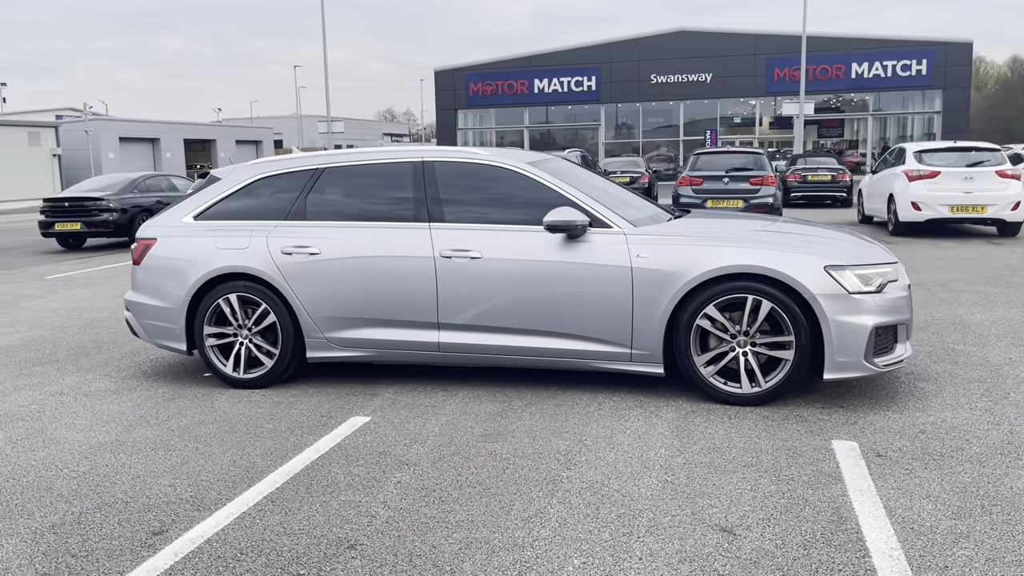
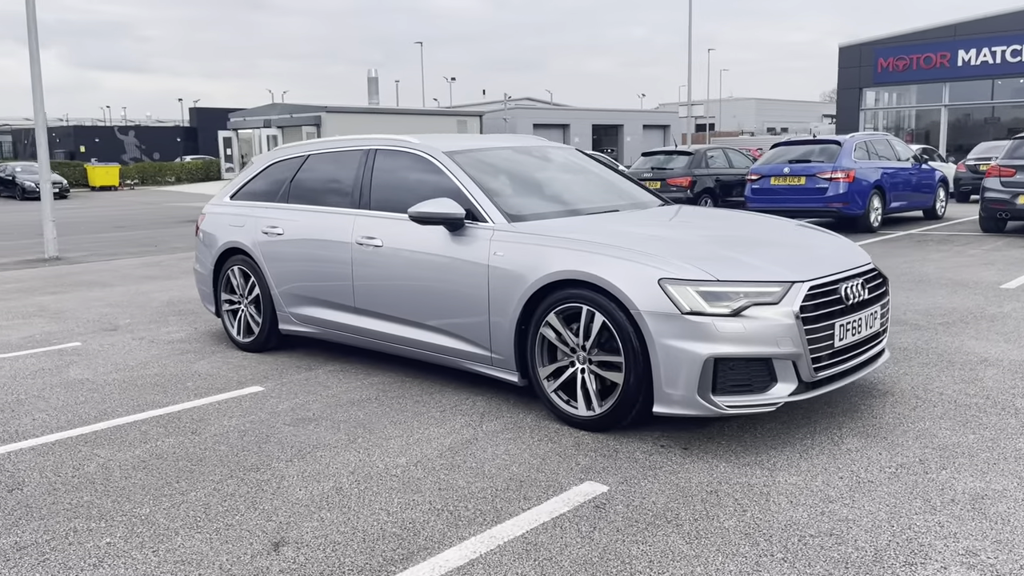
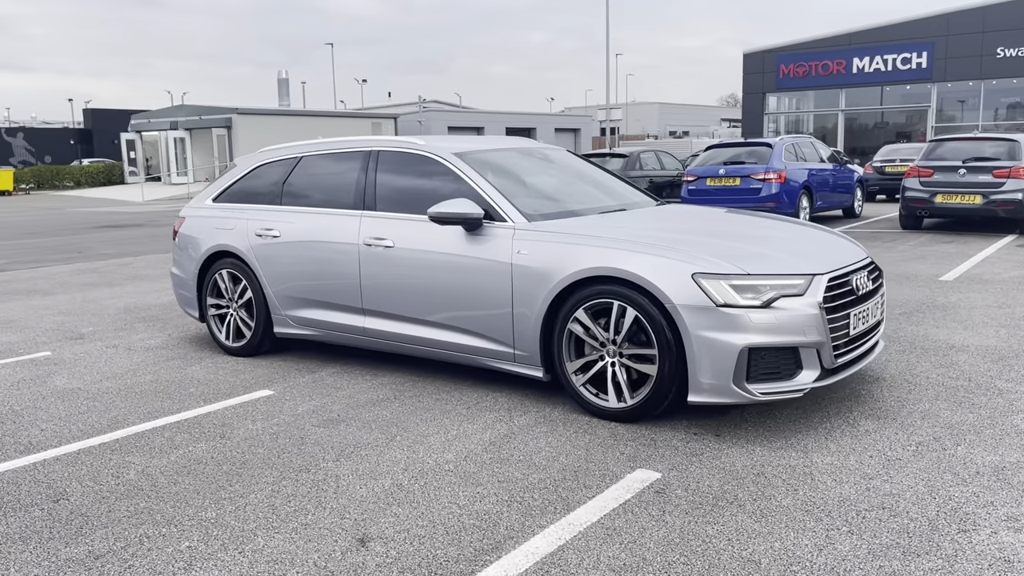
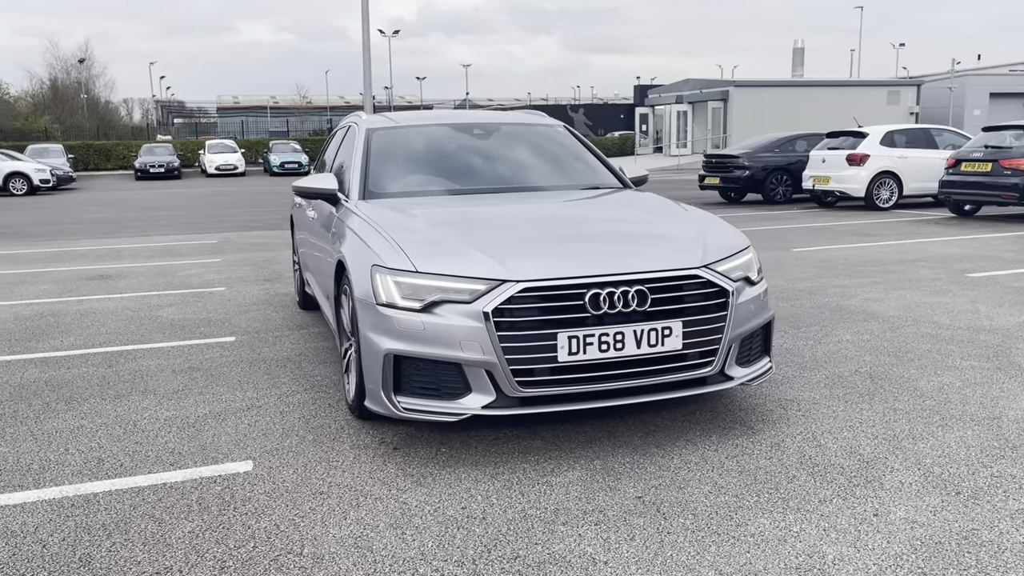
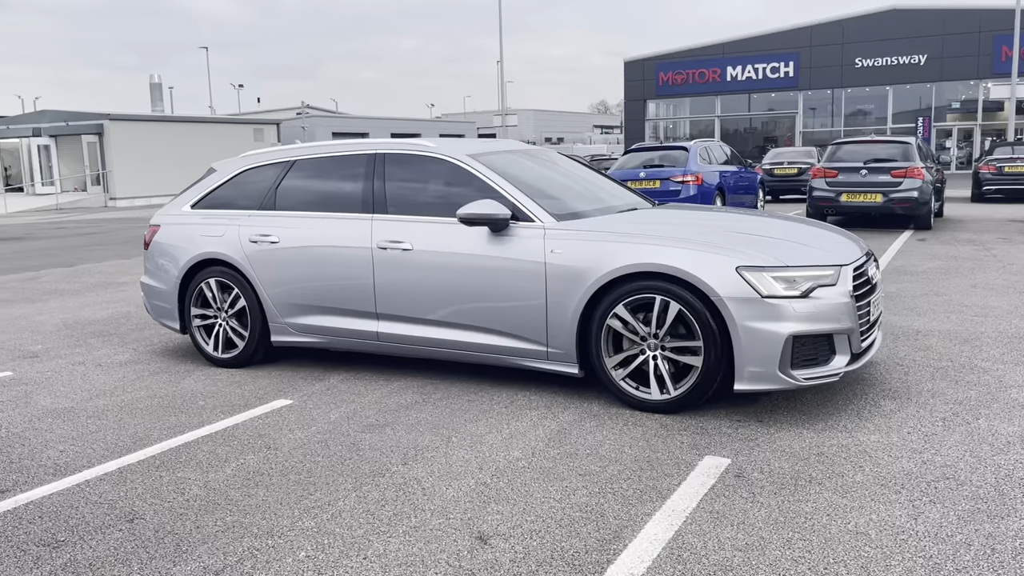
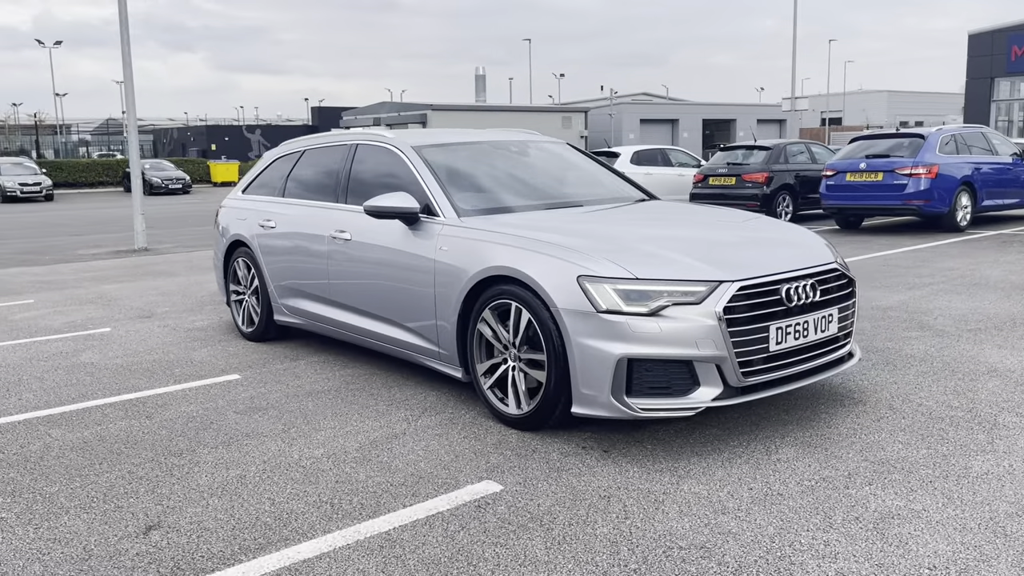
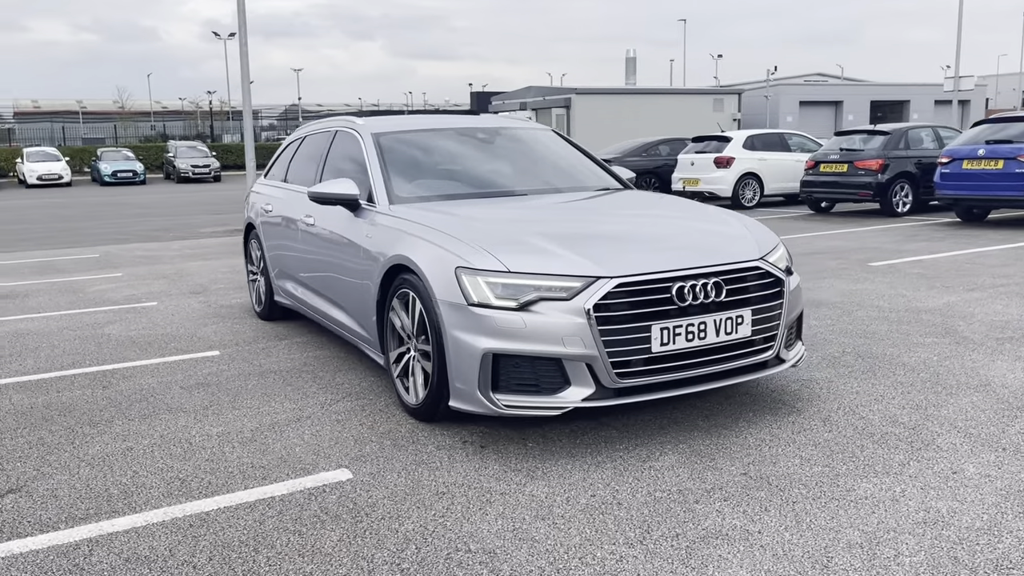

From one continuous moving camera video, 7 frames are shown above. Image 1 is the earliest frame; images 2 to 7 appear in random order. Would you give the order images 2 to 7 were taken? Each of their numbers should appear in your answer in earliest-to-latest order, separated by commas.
5, 3, 2, 6, 7, 4
